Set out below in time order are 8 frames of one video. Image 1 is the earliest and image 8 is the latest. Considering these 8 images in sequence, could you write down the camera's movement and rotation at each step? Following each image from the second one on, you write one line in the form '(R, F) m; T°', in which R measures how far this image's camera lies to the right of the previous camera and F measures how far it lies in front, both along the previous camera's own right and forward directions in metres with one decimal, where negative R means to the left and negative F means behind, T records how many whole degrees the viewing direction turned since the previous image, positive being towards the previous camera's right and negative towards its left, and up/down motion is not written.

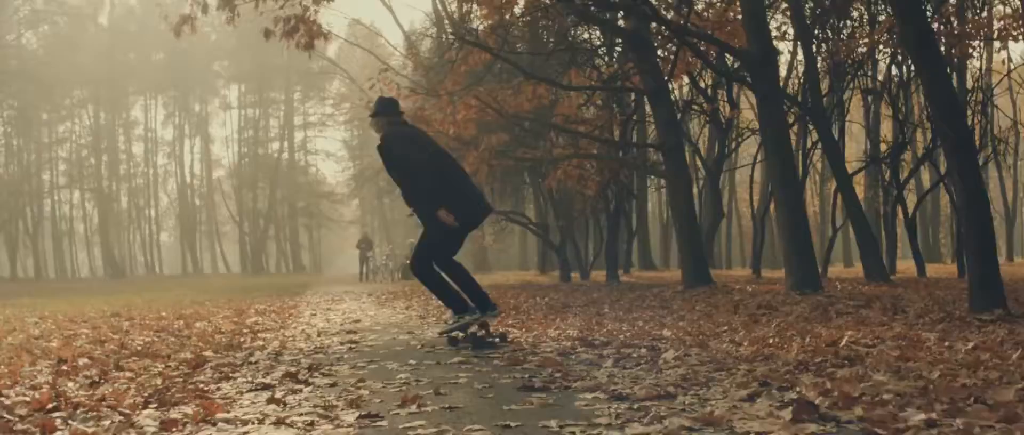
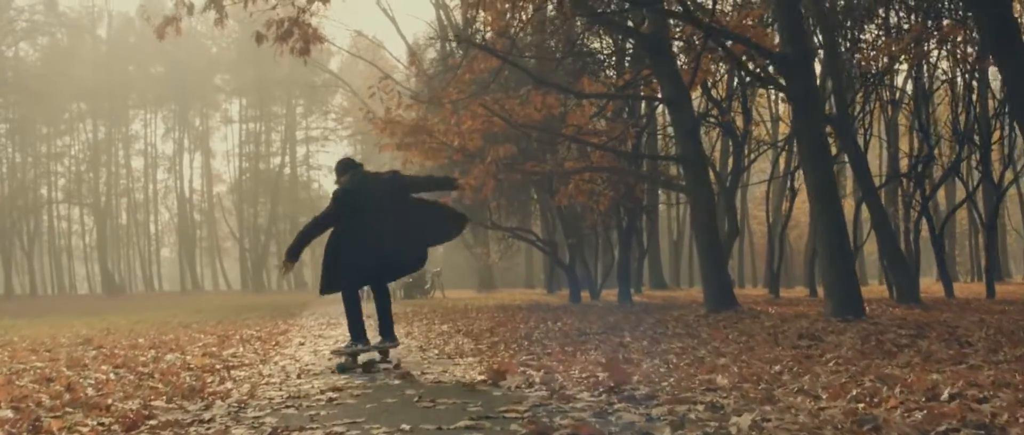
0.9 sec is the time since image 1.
(-0.1, +1.2) m; 0°
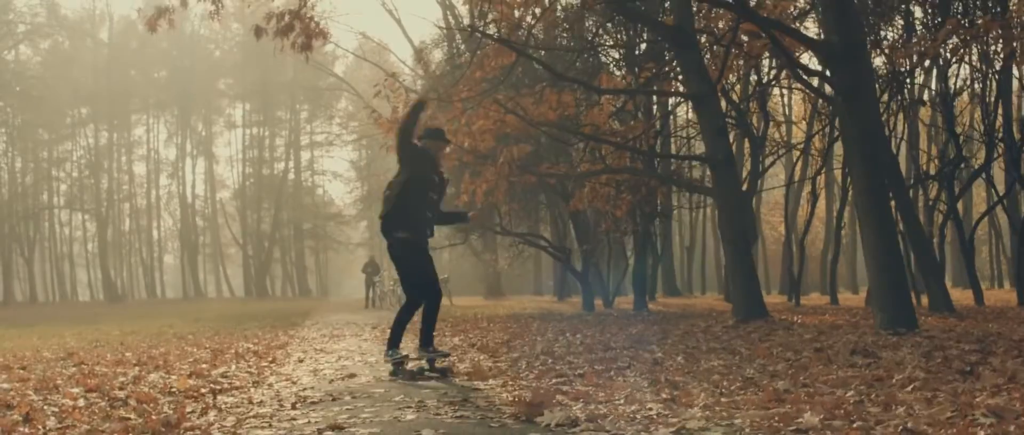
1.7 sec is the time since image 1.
(-0.1, +1.0) m; 0°
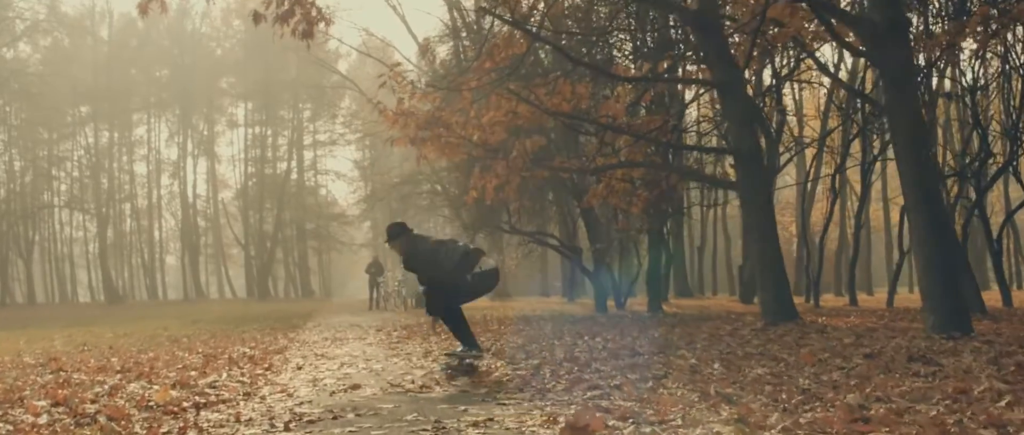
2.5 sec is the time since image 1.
(-0.1, +0.9) m; 0°
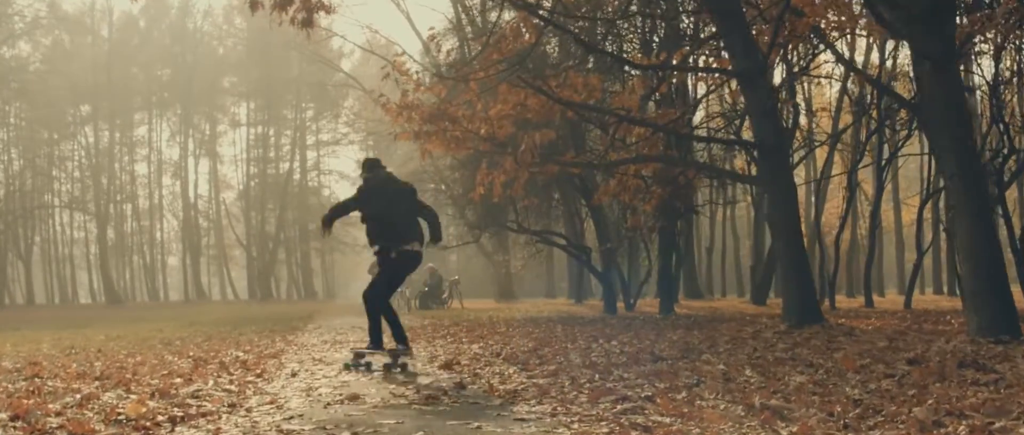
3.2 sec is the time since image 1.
(-0.1, +0.7) m; 0°
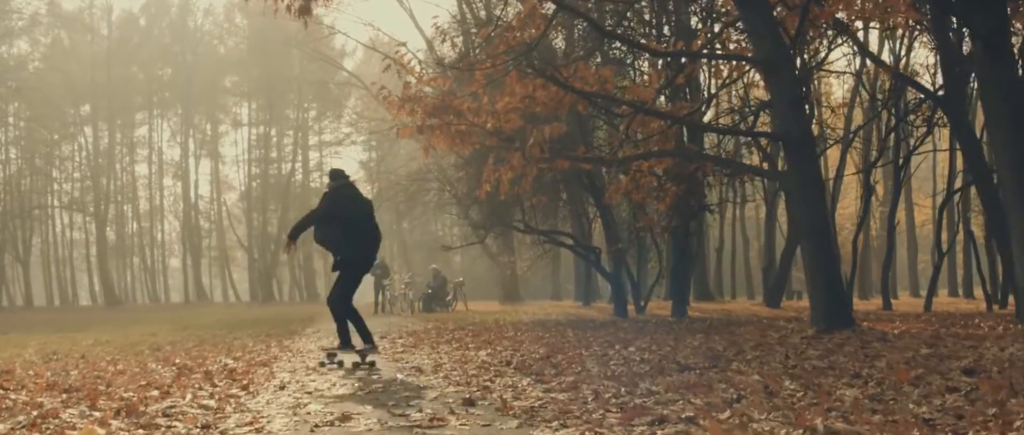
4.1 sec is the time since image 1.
(-0.1, +0.8) m; 0°
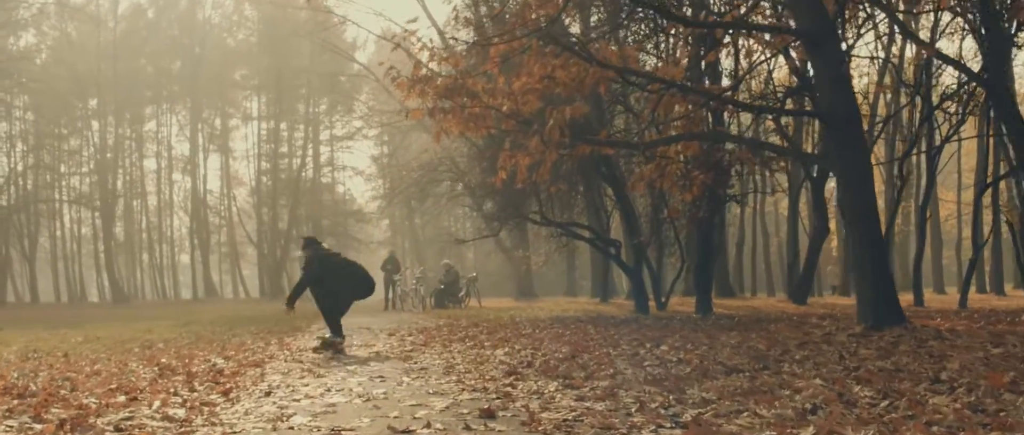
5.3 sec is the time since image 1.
(-0.1, +1.0) m; -1°
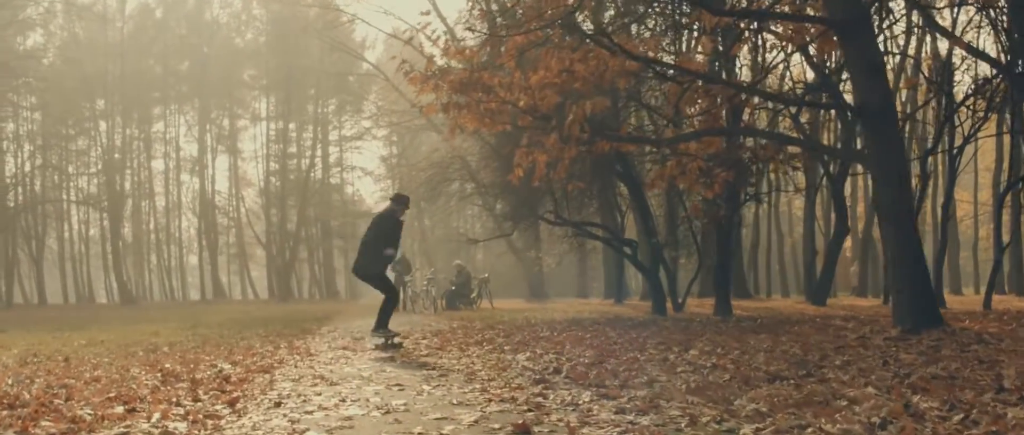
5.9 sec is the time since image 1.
(-0.1, +0.5) m; 0°
